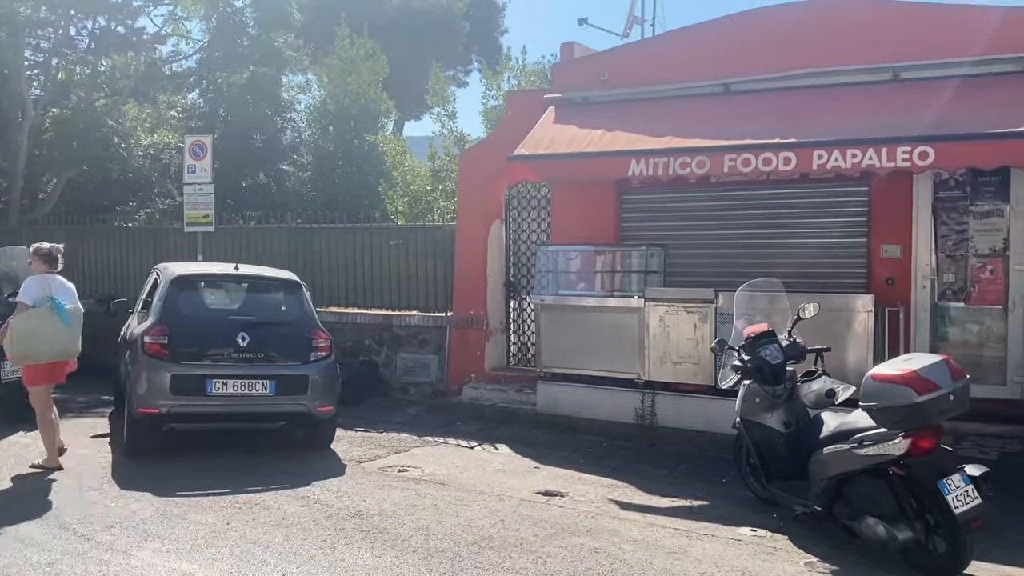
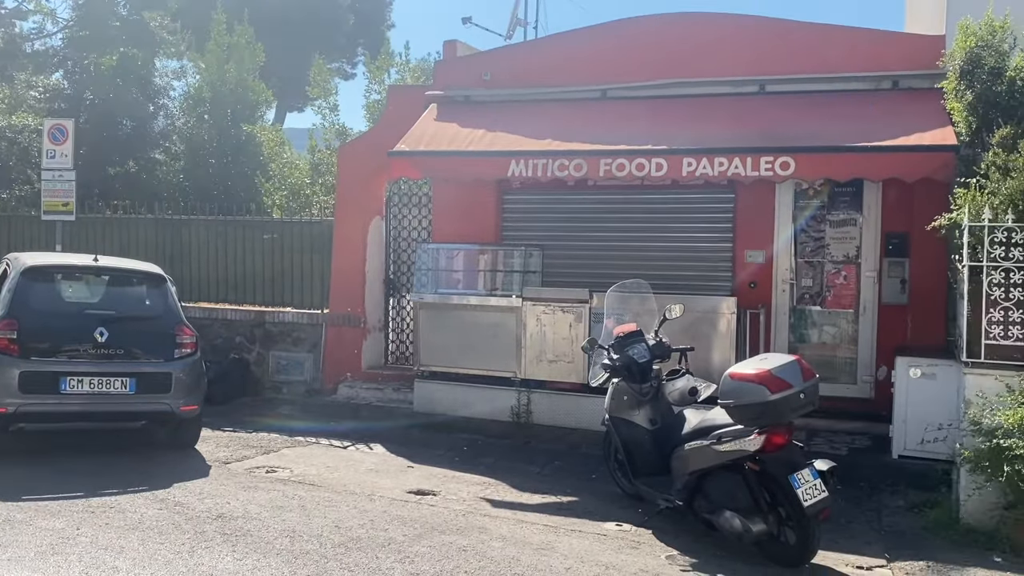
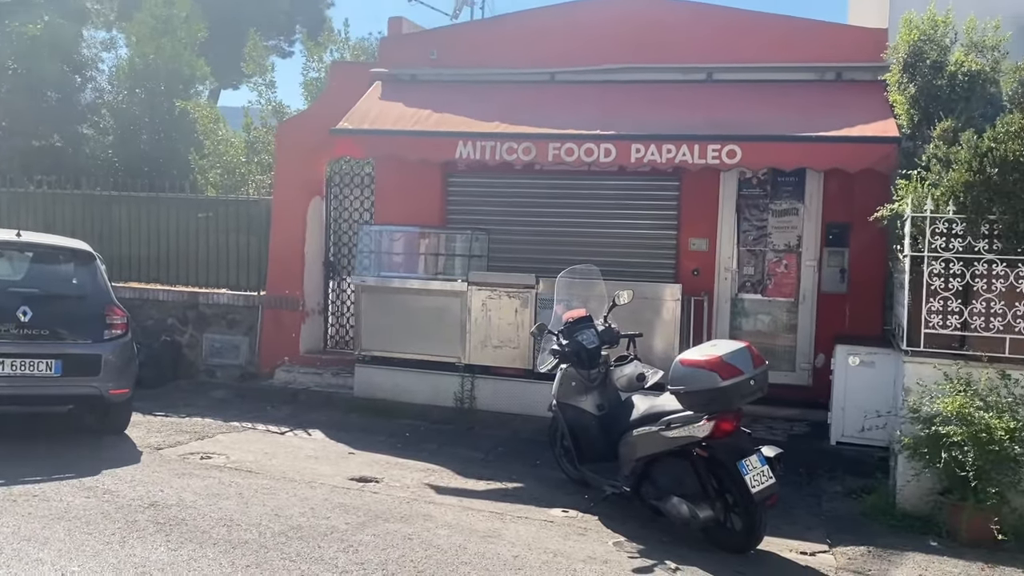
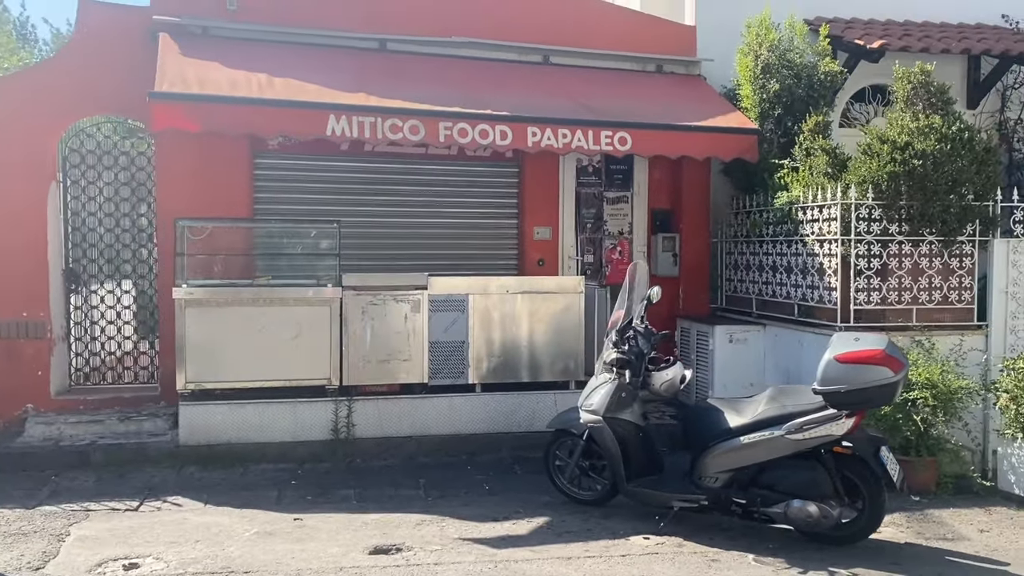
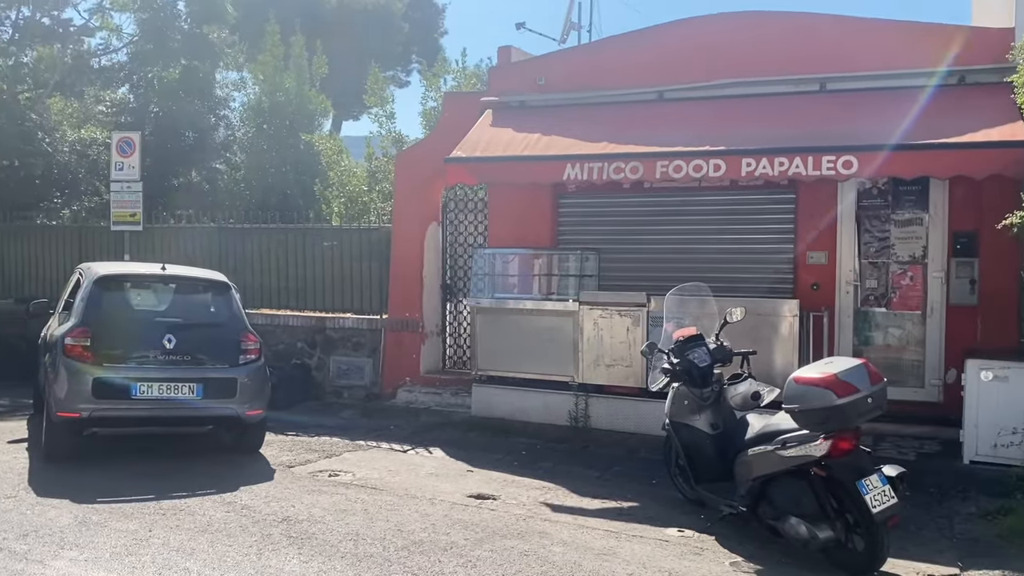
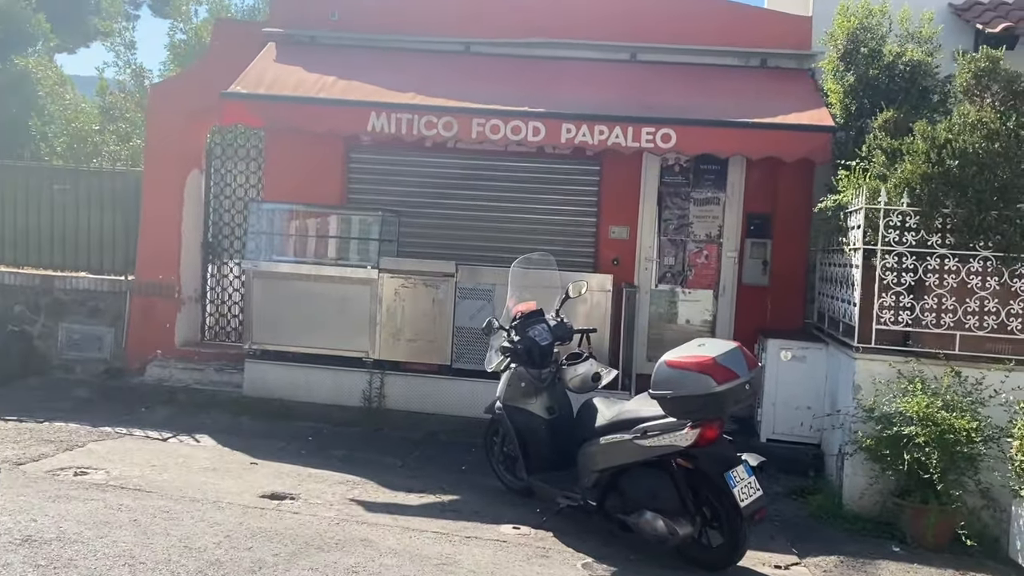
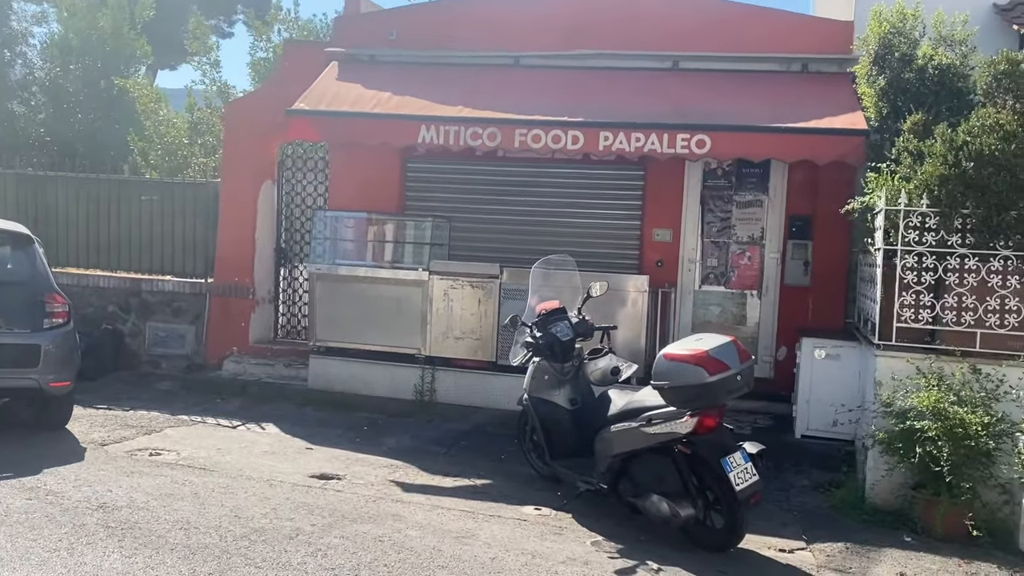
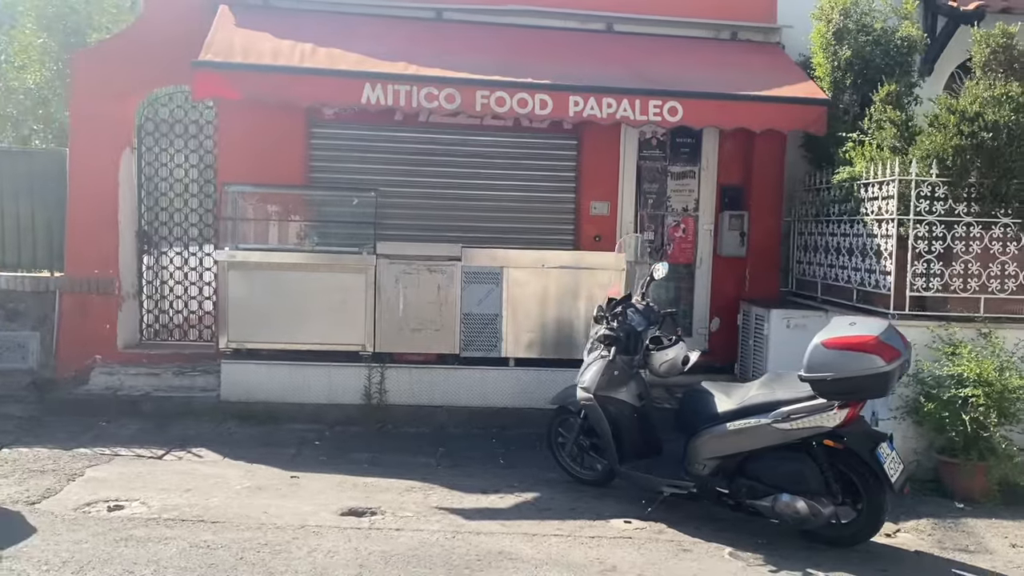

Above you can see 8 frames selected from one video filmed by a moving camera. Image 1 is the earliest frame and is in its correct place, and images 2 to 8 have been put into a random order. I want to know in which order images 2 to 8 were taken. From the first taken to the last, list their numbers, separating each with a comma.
5, 2, 3, 7, 6, 8, 4
